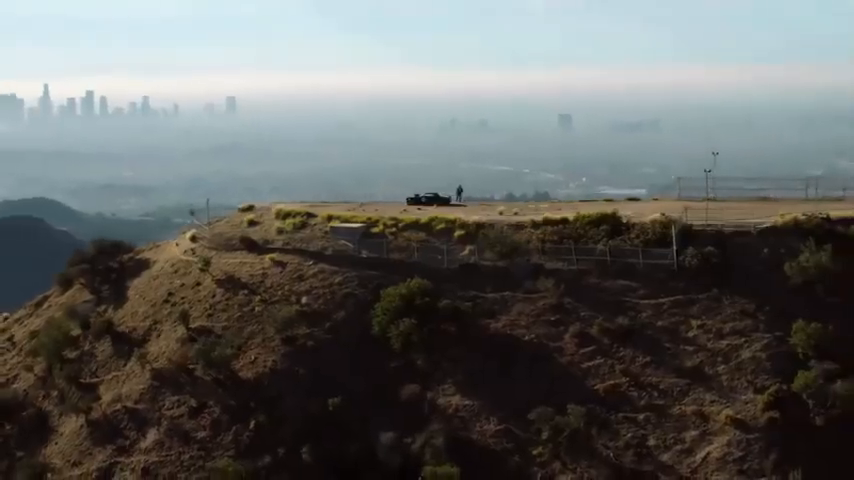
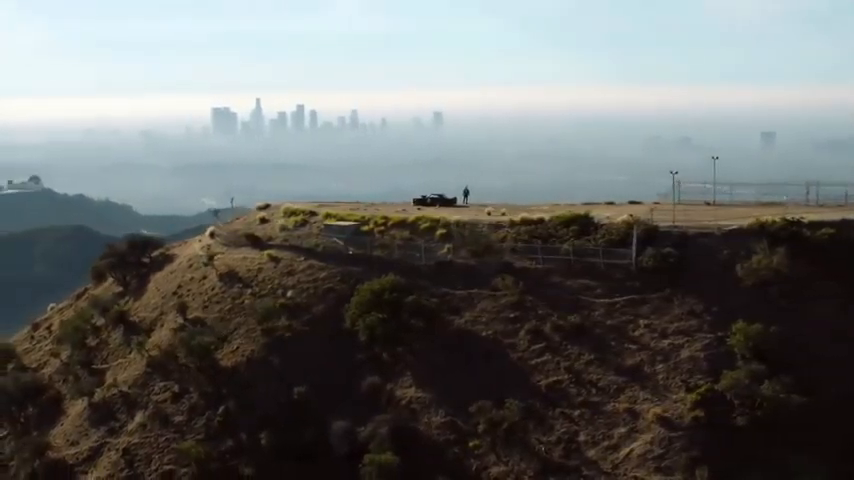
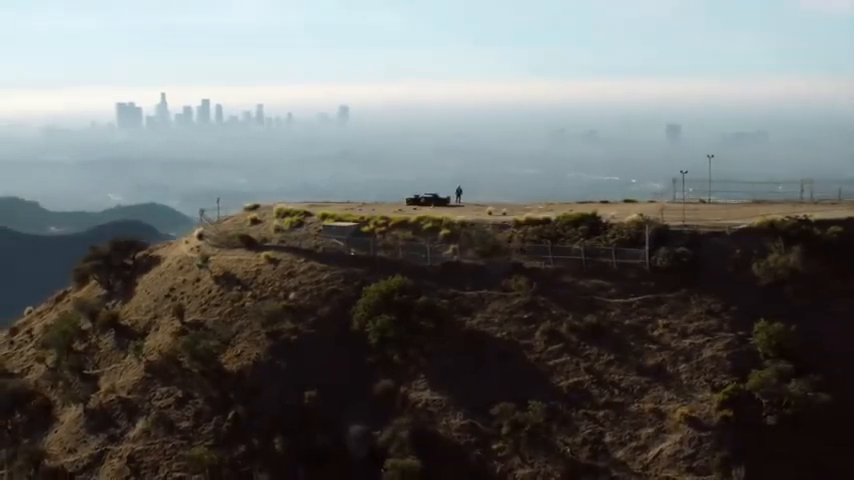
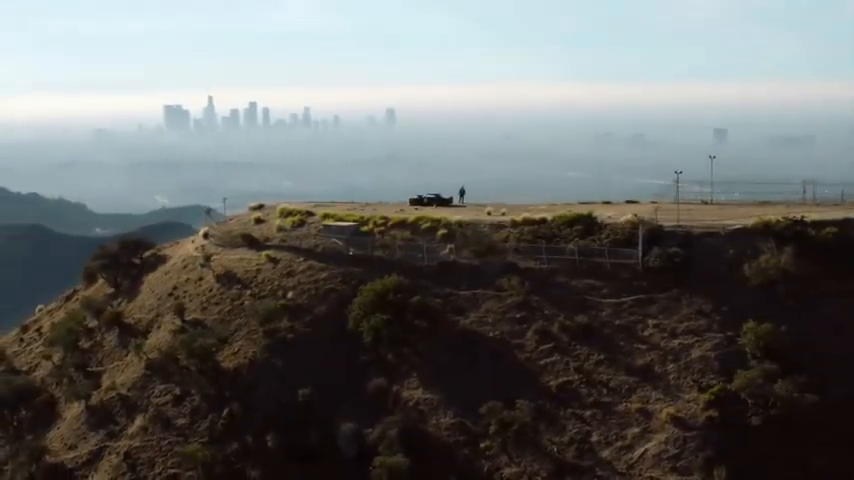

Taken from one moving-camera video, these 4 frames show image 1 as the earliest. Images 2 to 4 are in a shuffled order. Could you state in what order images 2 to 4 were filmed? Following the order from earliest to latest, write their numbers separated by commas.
3, 4, 2
